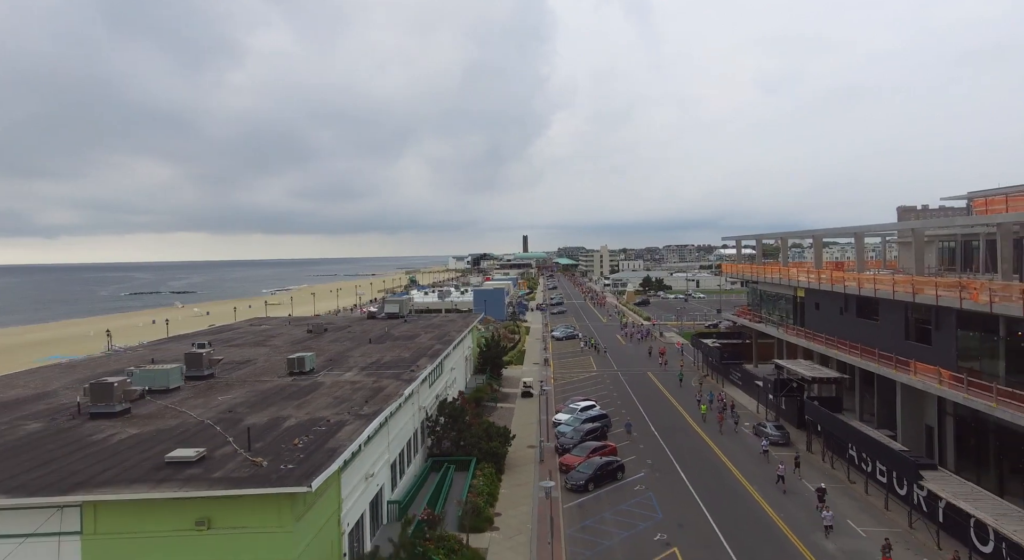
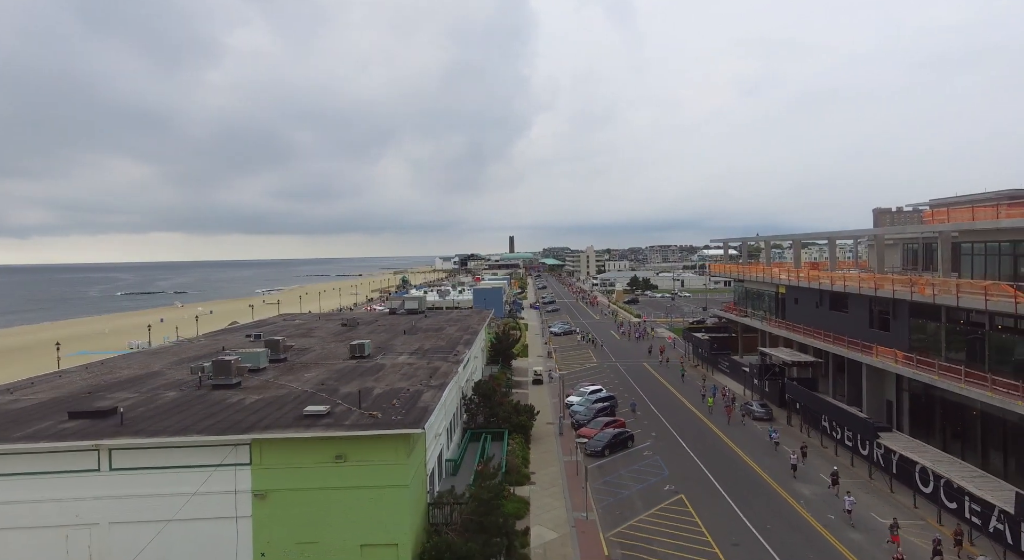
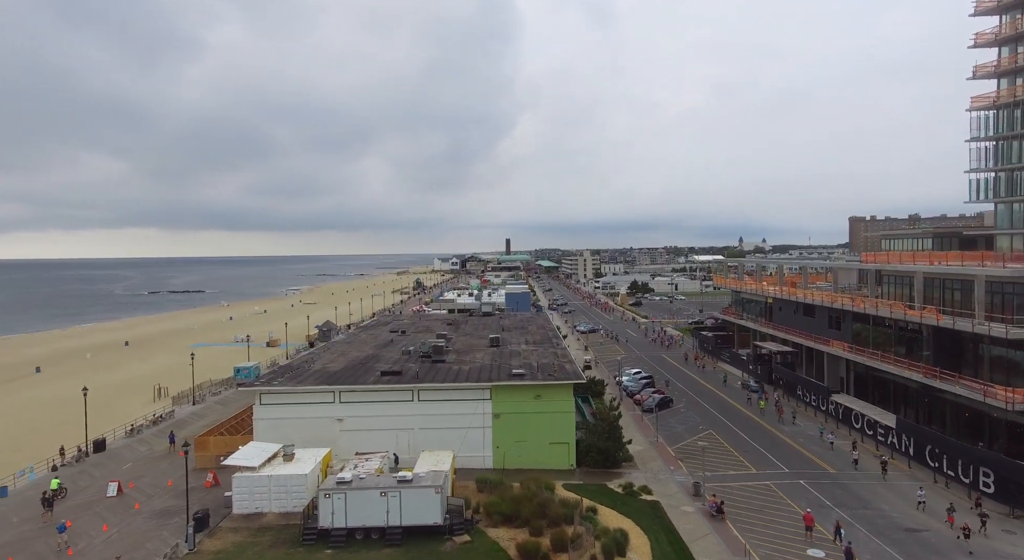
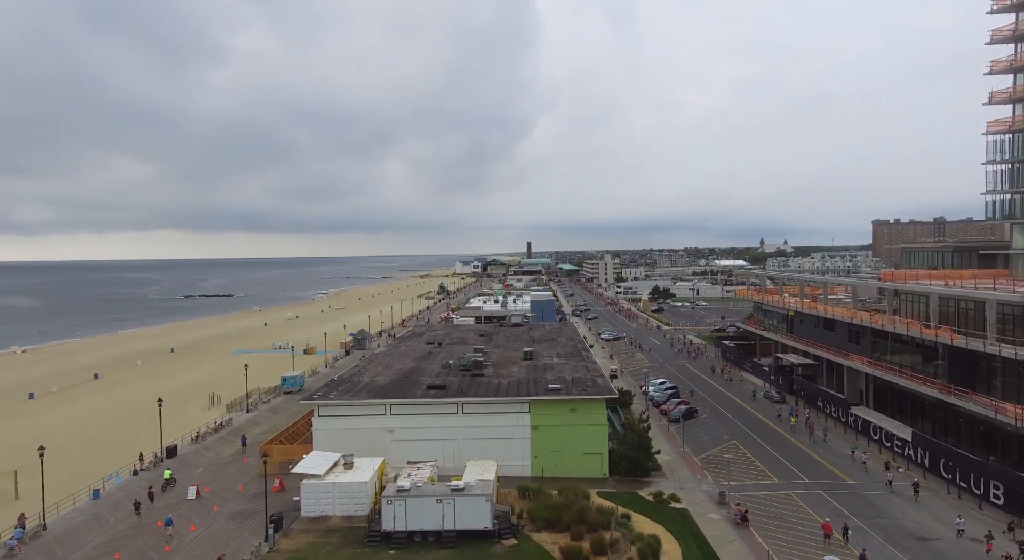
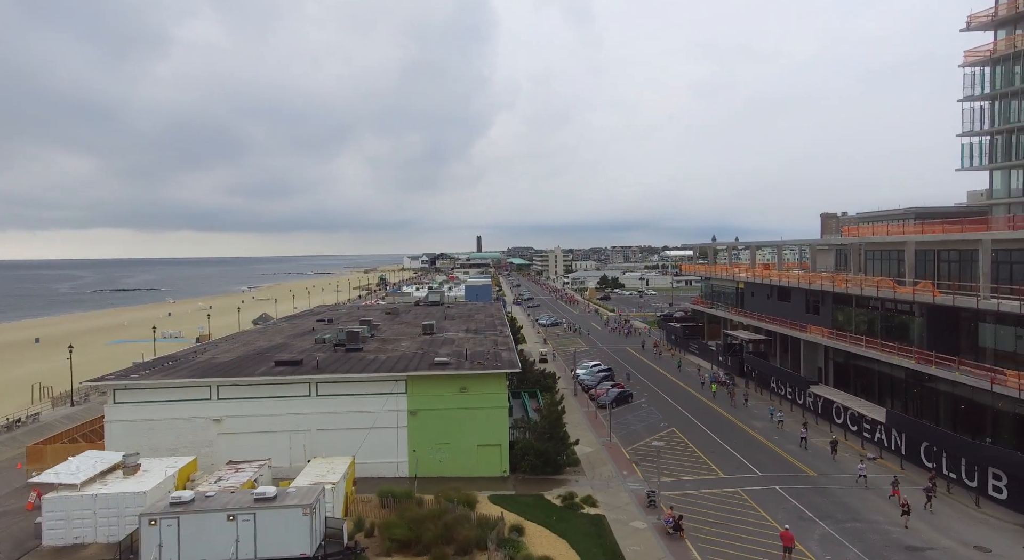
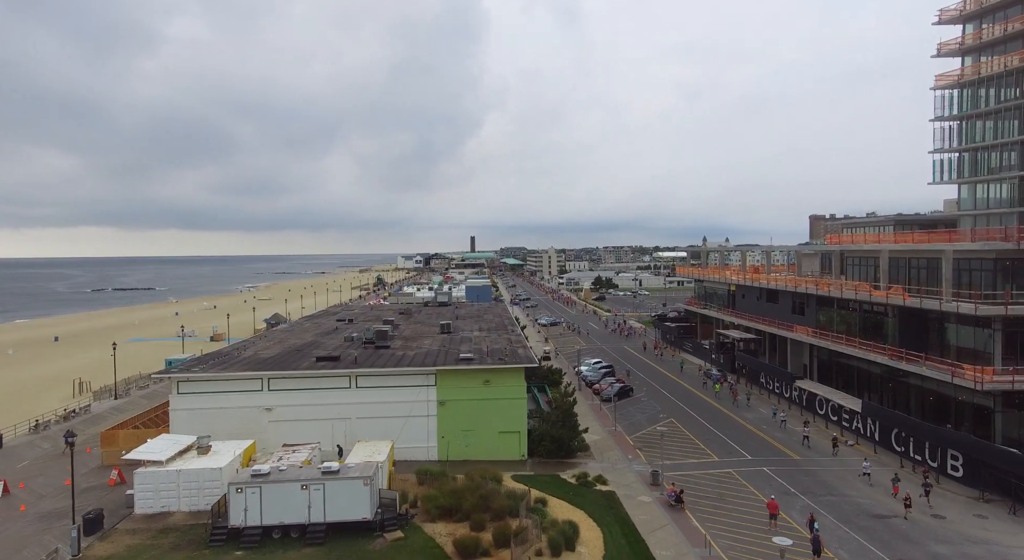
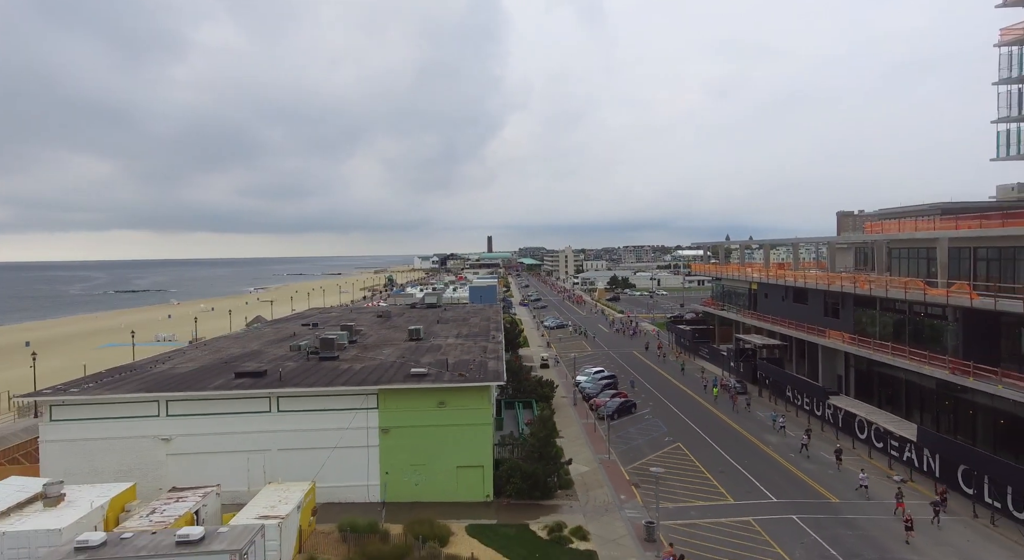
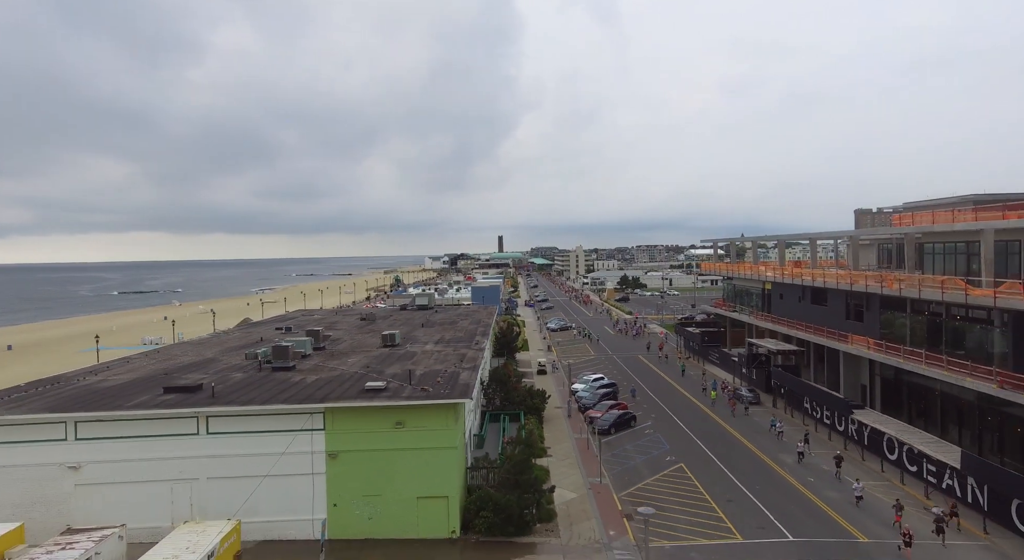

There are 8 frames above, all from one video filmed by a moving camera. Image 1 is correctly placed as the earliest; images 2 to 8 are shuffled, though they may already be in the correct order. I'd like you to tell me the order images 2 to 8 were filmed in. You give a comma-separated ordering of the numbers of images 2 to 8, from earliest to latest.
2, 8, 7, 5, 6, 3, 4
